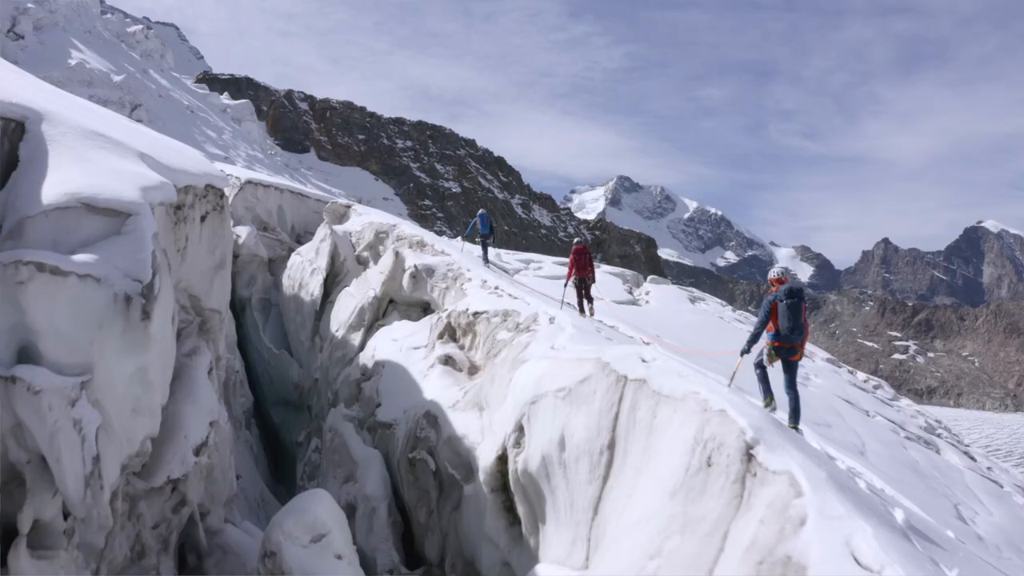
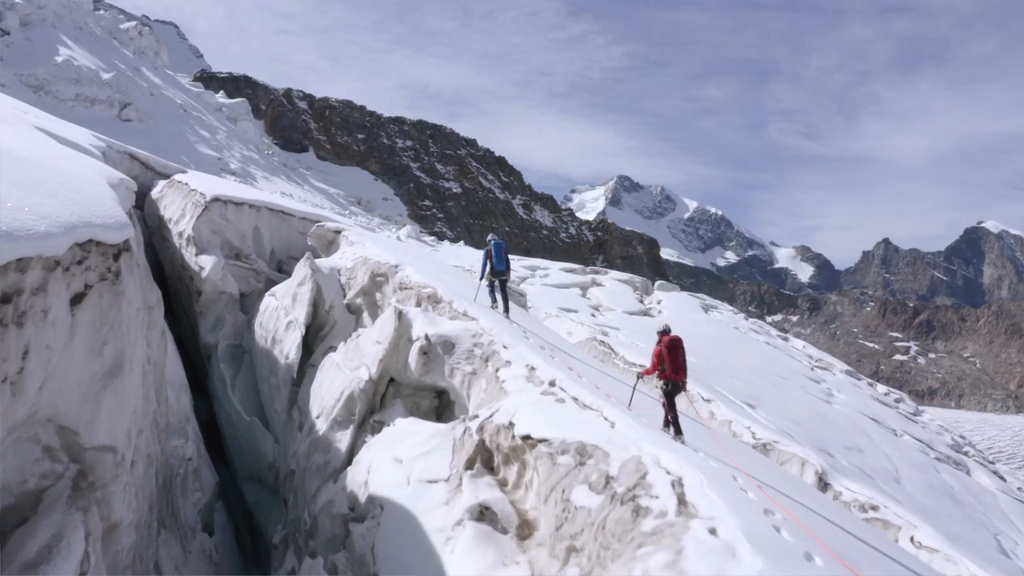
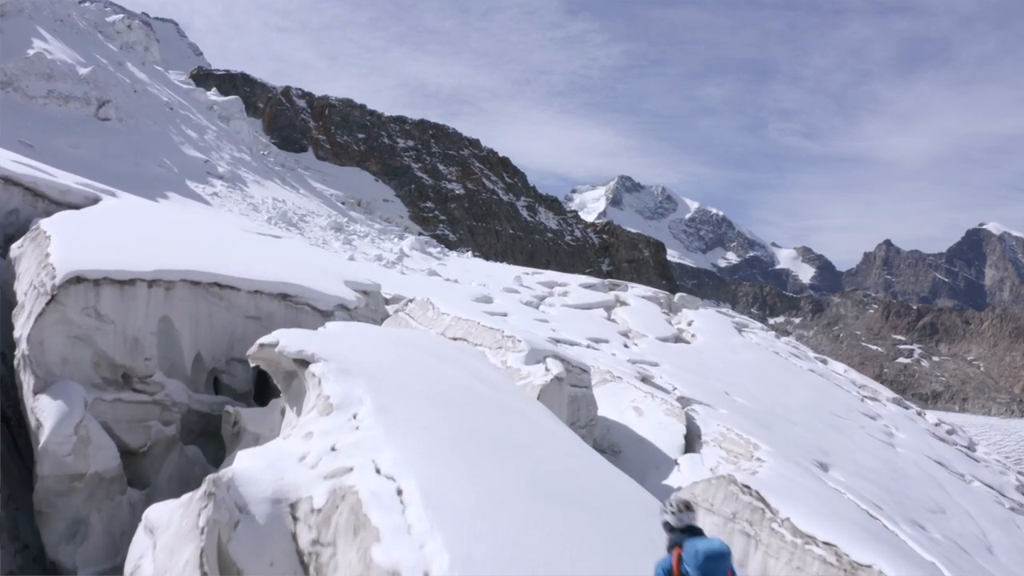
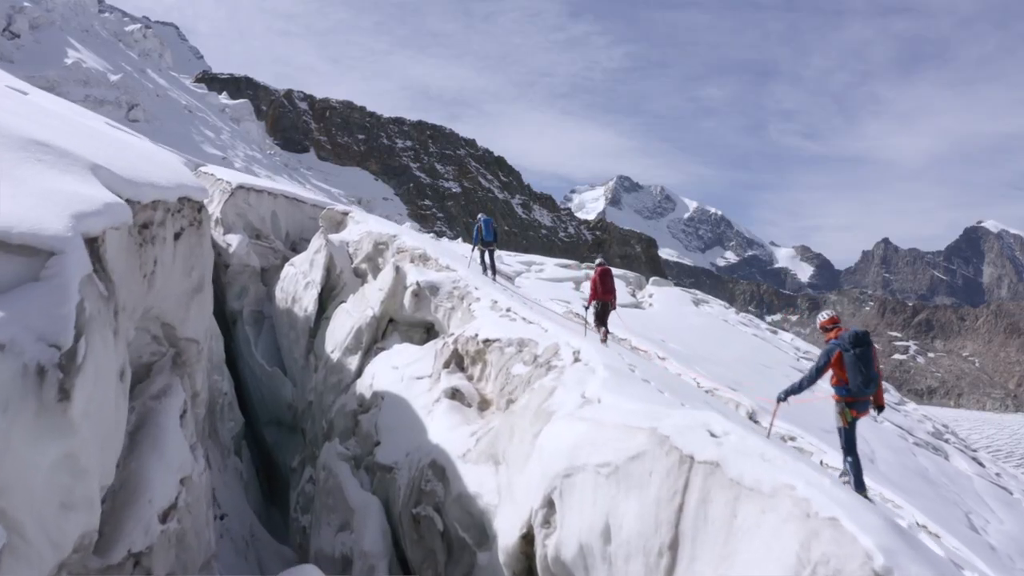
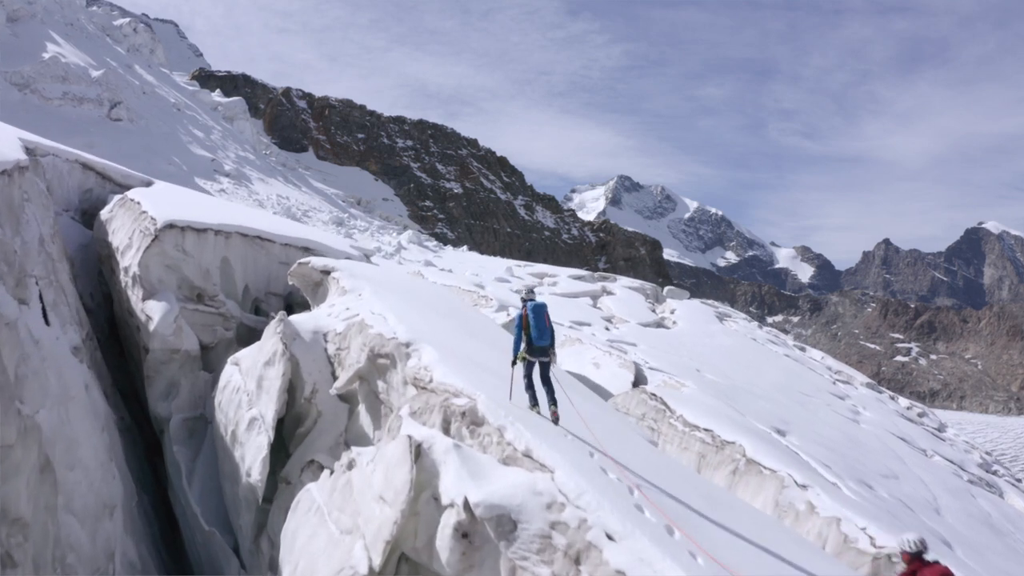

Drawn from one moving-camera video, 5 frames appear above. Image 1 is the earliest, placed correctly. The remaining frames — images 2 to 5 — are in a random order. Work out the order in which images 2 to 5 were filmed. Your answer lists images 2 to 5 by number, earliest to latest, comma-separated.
4, 2, 5, 3
